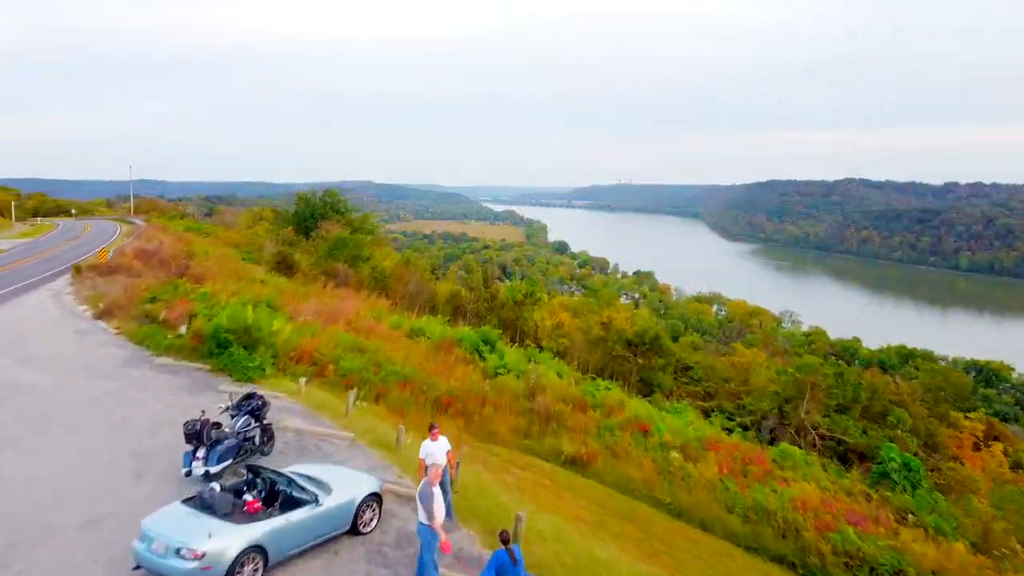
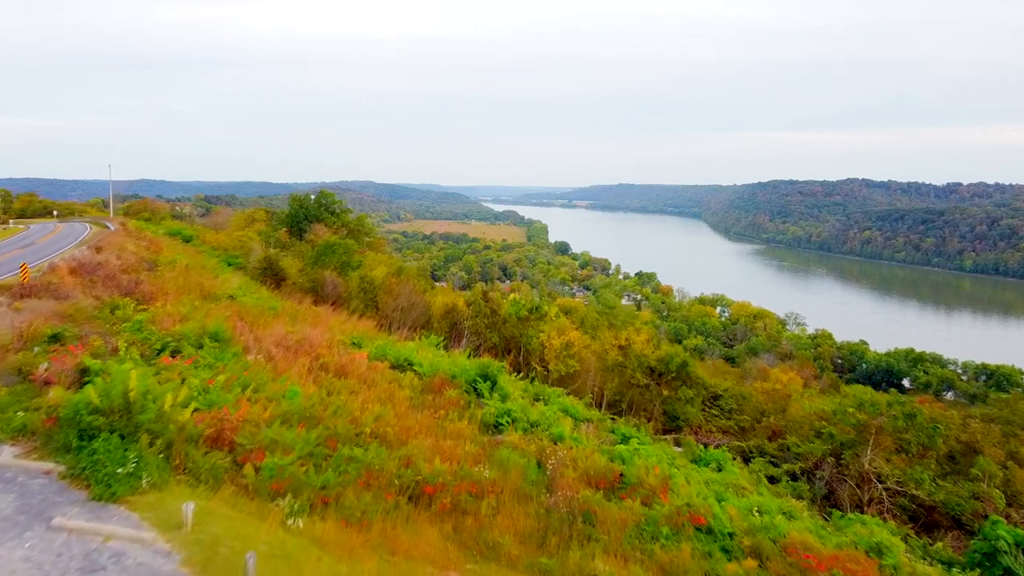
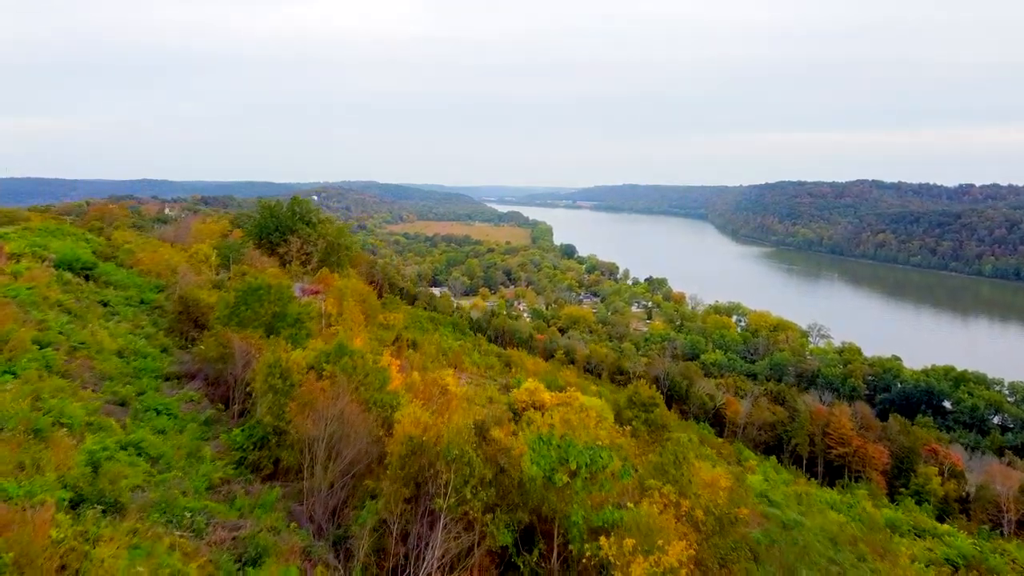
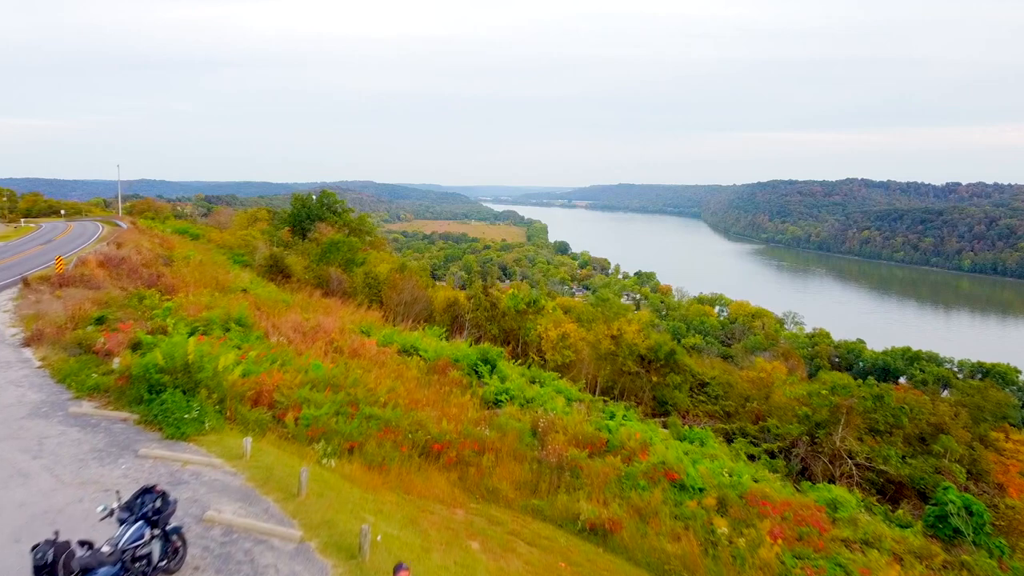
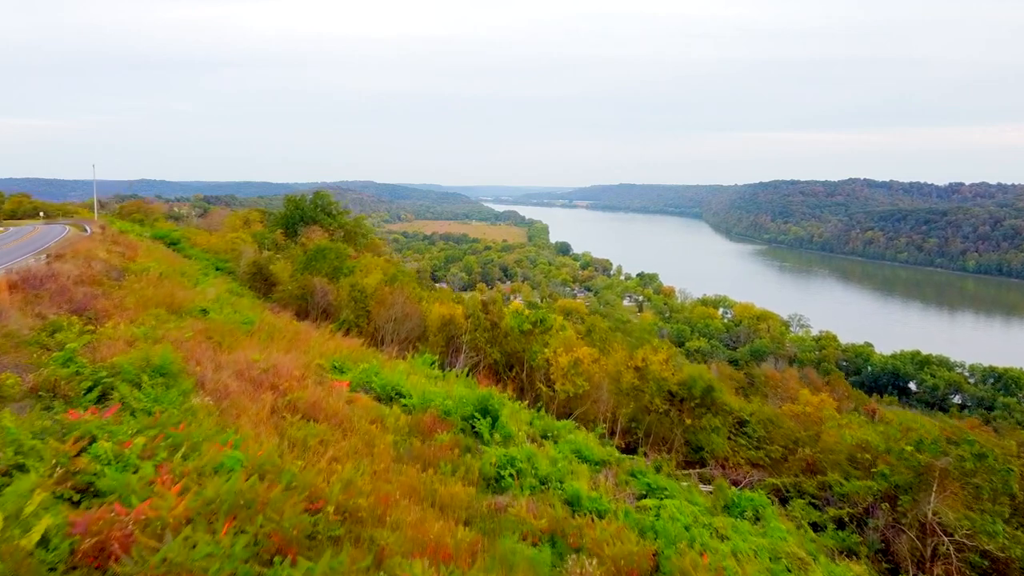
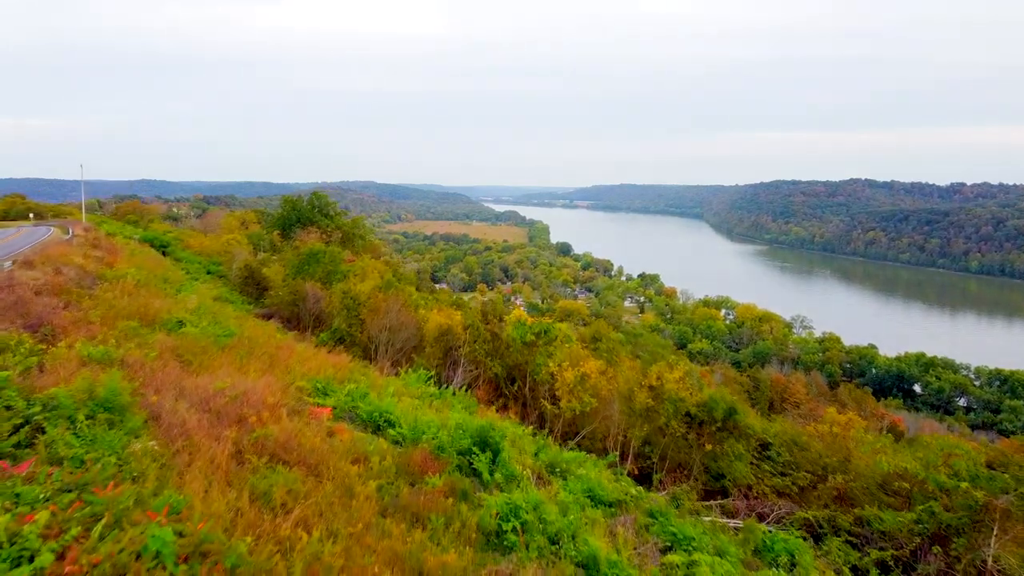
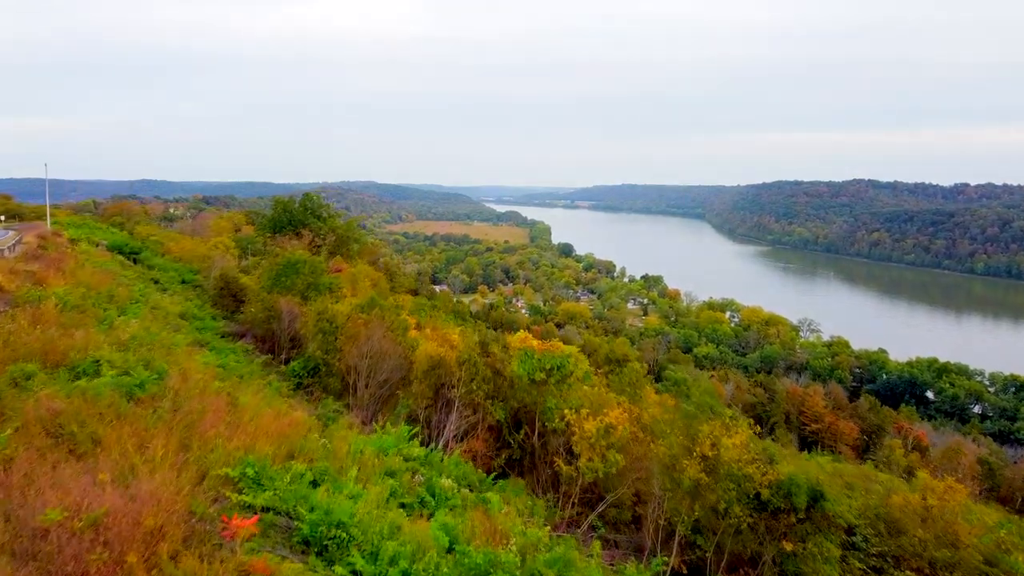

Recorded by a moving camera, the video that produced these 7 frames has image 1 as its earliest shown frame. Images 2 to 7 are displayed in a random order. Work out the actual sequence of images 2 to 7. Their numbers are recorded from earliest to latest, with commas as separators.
4, 2, 5, 6, 7, 3
